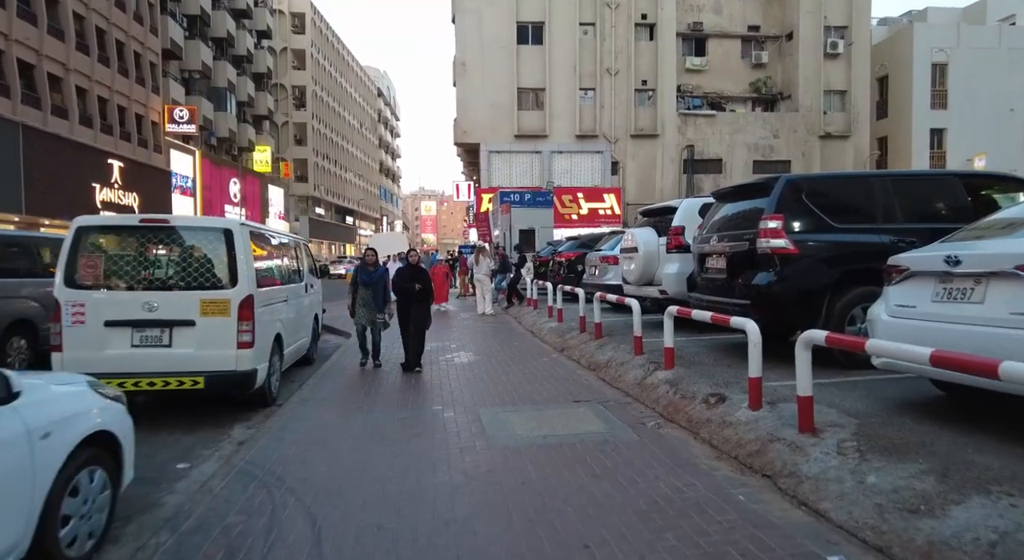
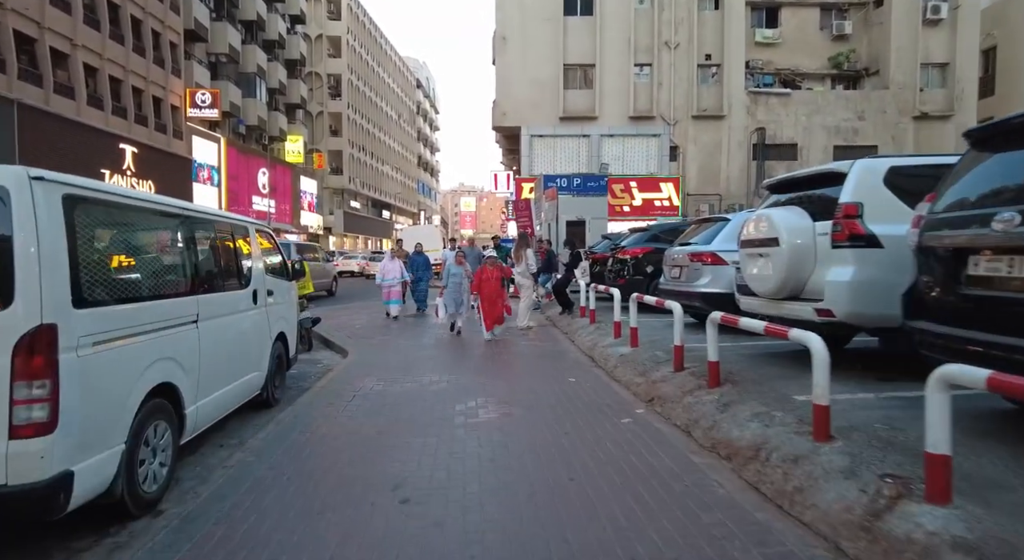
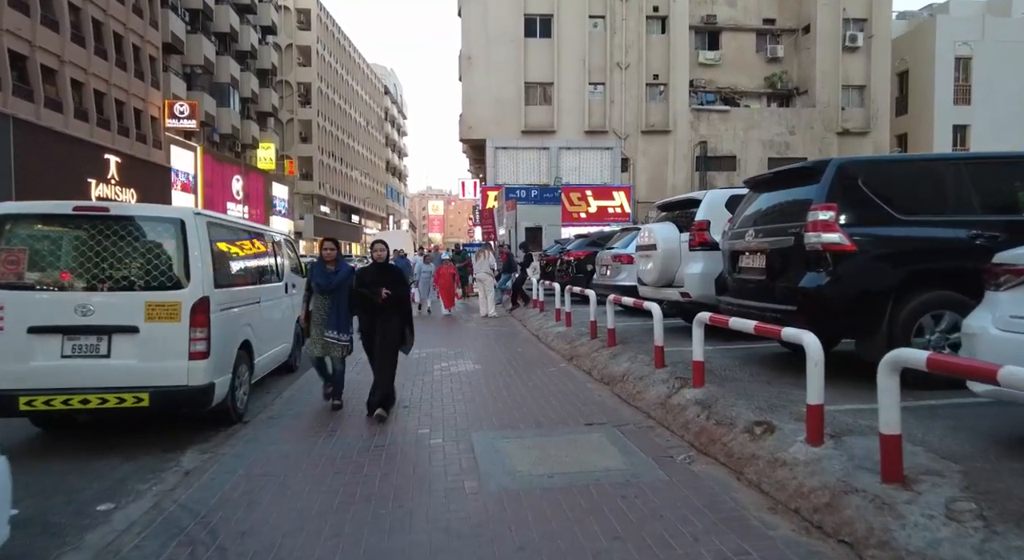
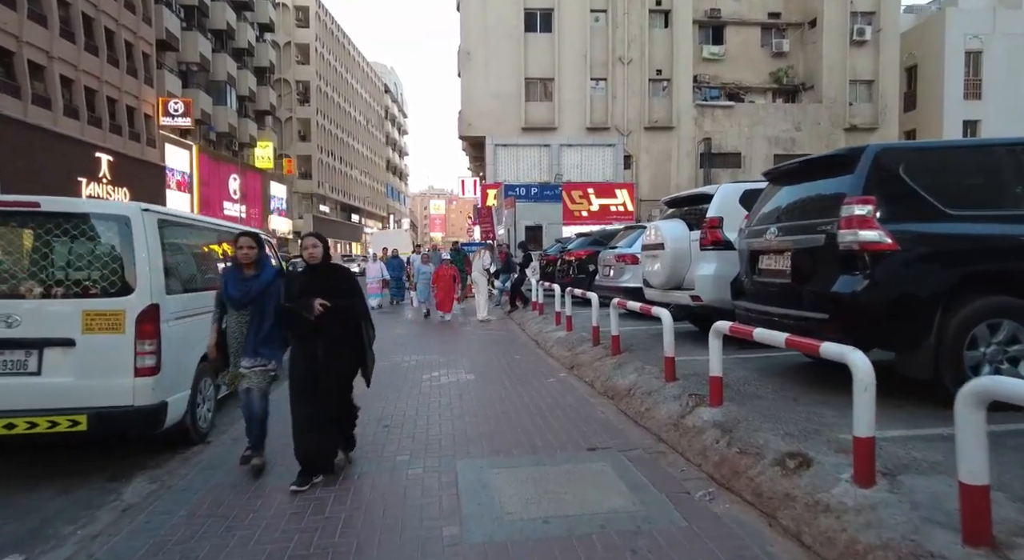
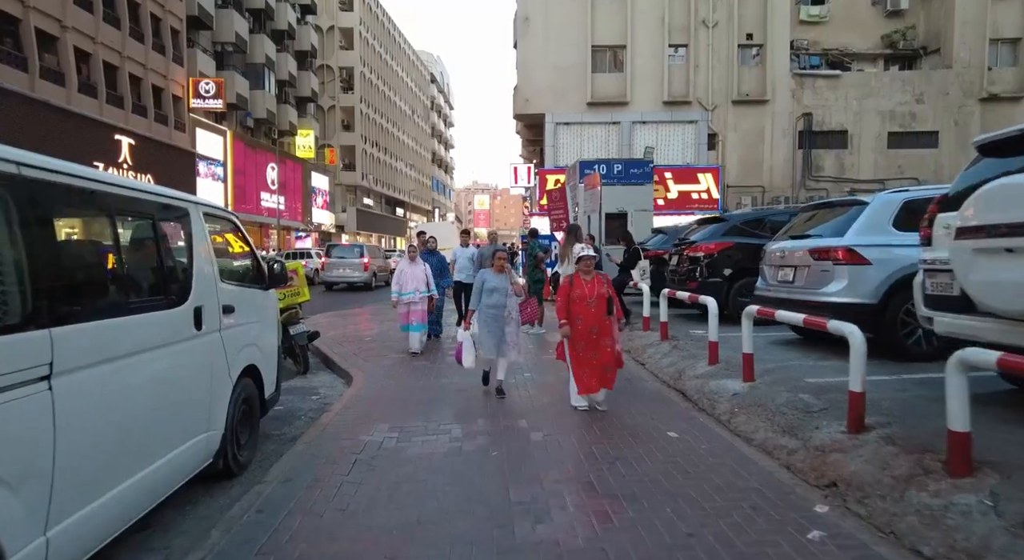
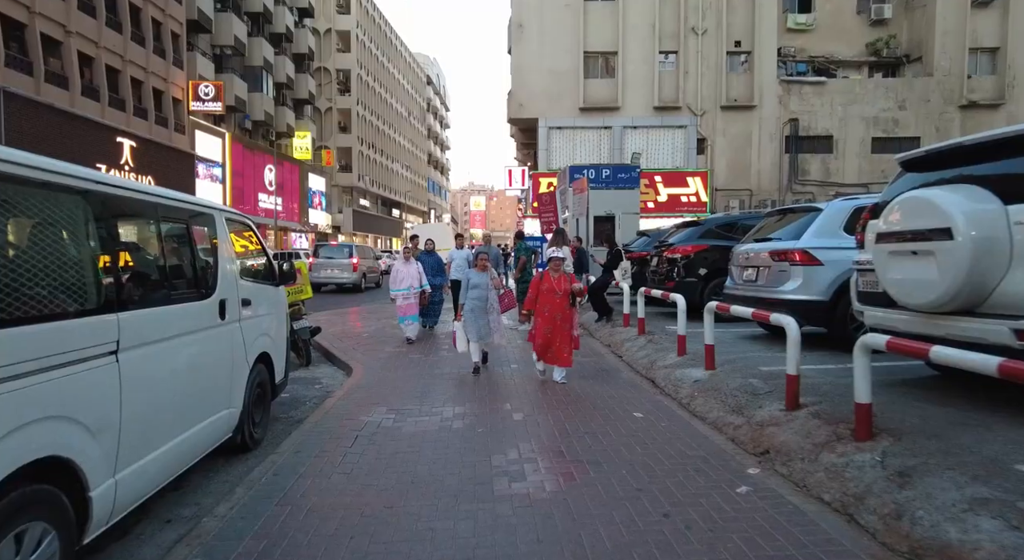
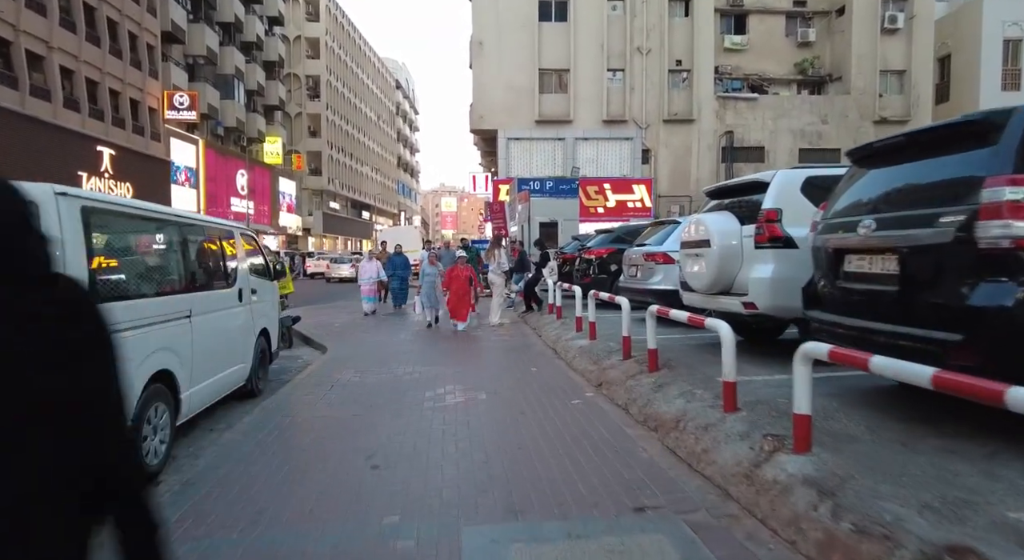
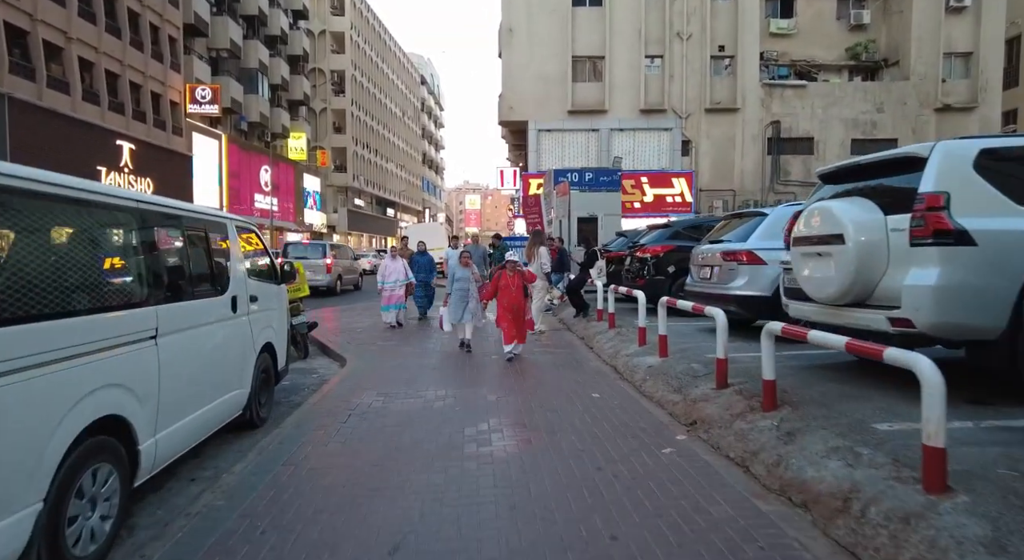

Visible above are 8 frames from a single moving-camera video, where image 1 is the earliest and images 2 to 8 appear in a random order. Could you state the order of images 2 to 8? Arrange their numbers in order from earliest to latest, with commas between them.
3, 4, 7, 2, 8, 6, 5
